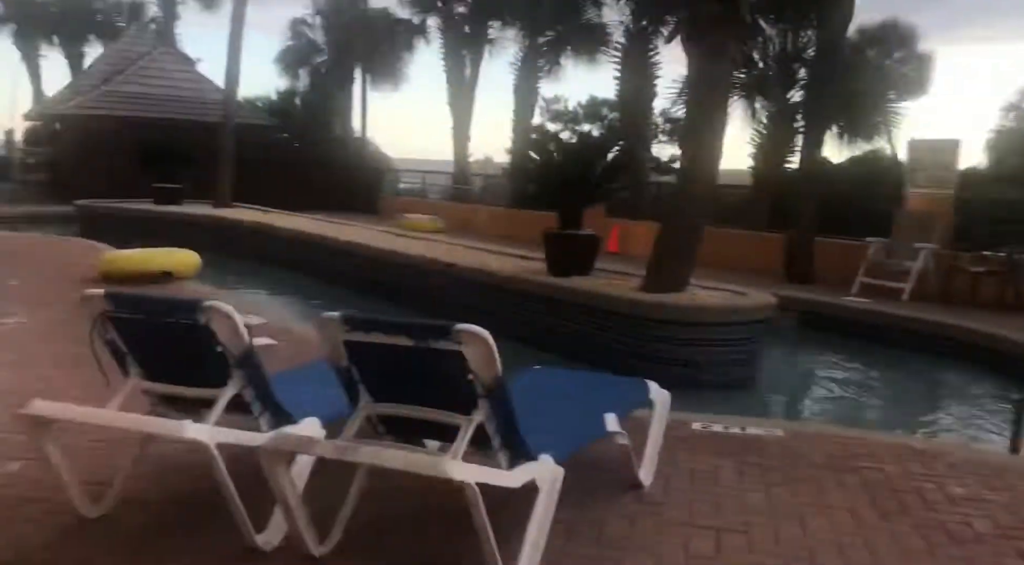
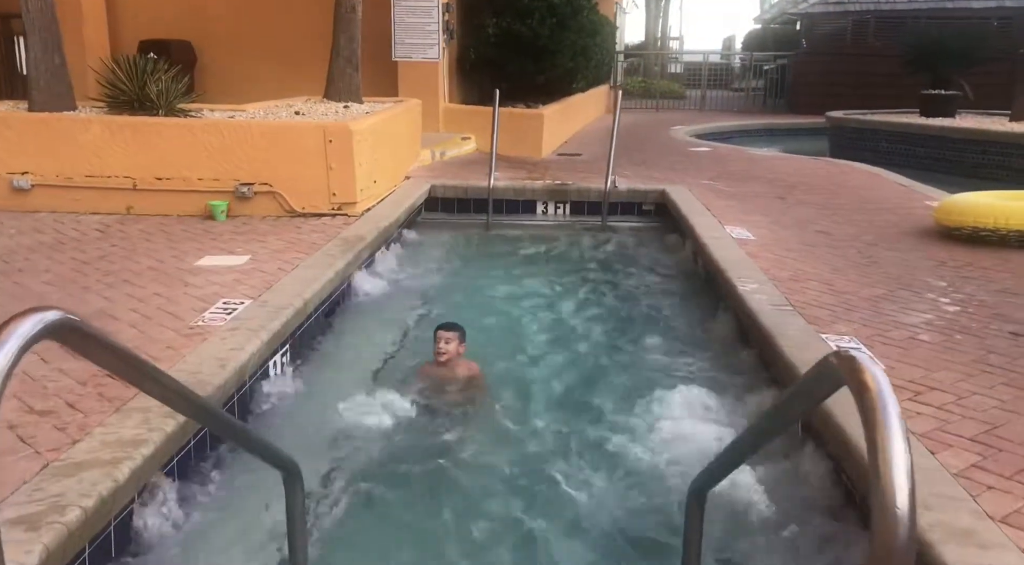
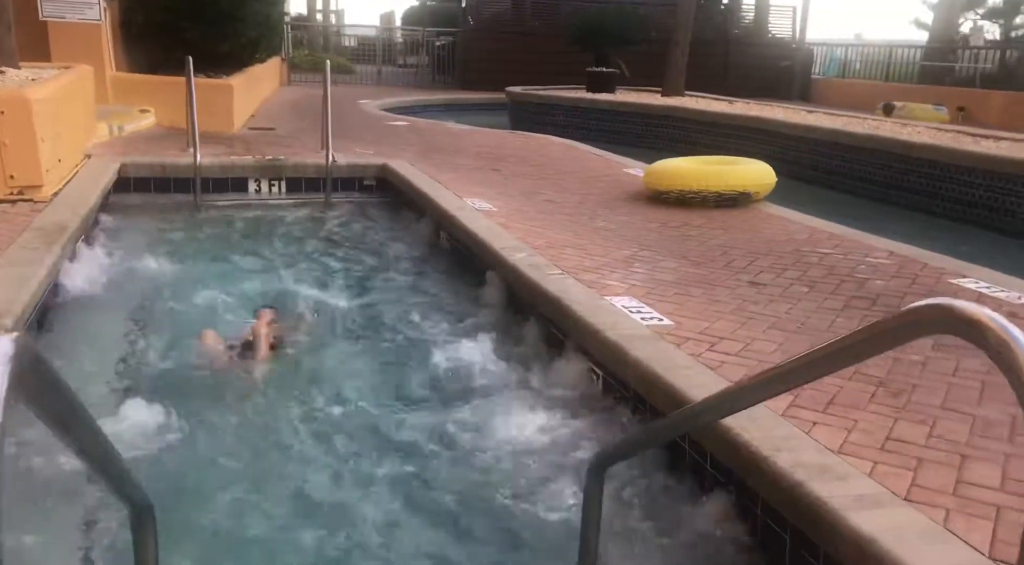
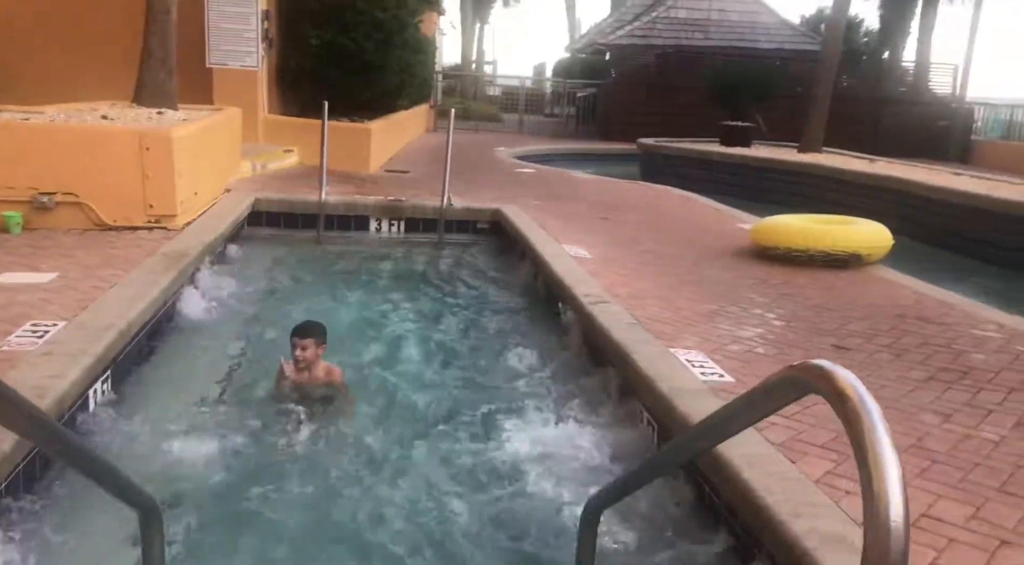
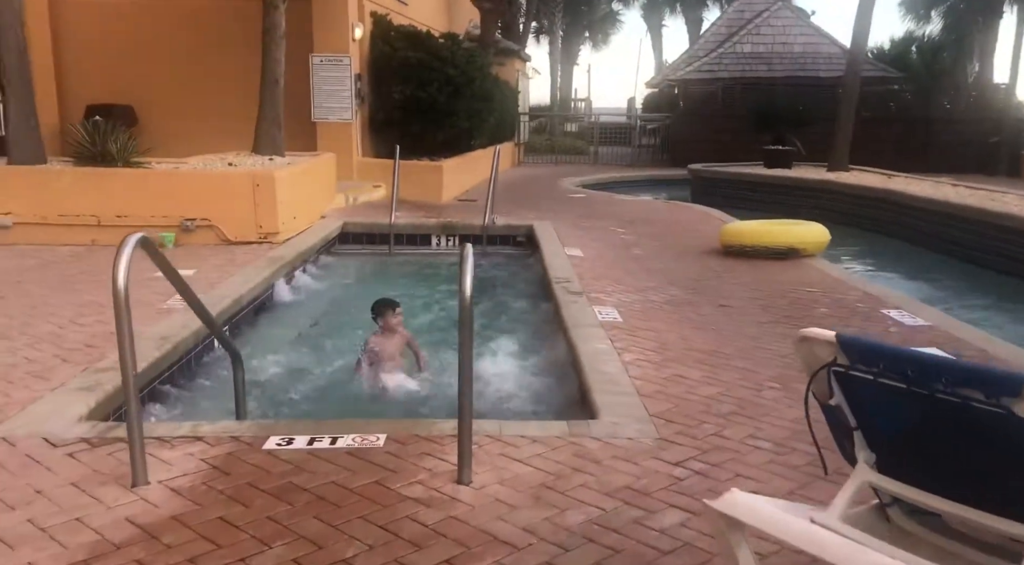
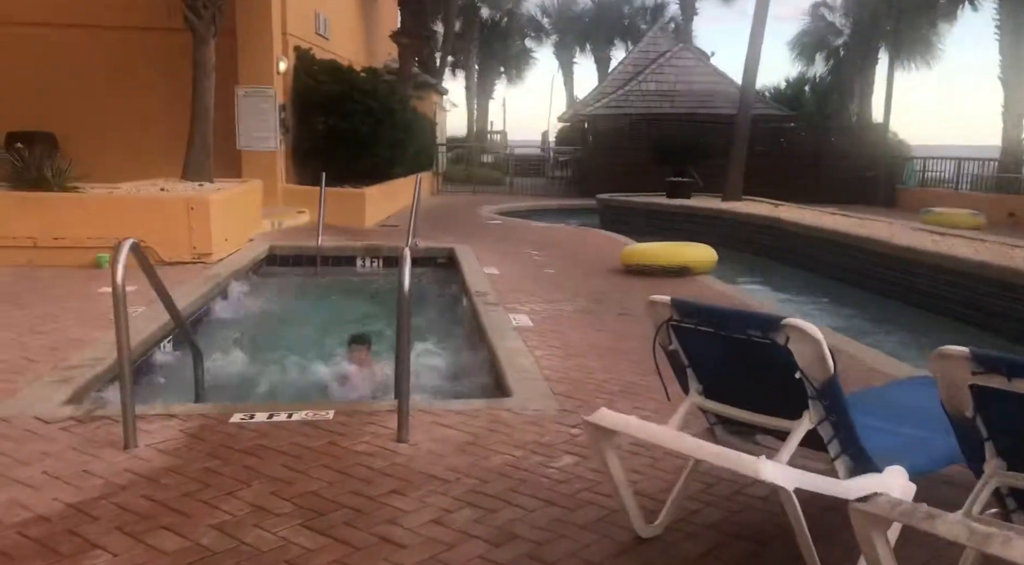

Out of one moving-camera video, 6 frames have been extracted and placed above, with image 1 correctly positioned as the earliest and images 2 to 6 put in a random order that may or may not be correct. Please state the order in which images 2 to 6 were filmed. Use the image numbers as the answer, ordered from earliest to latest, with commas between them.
6, 5, 2, 4, 3
